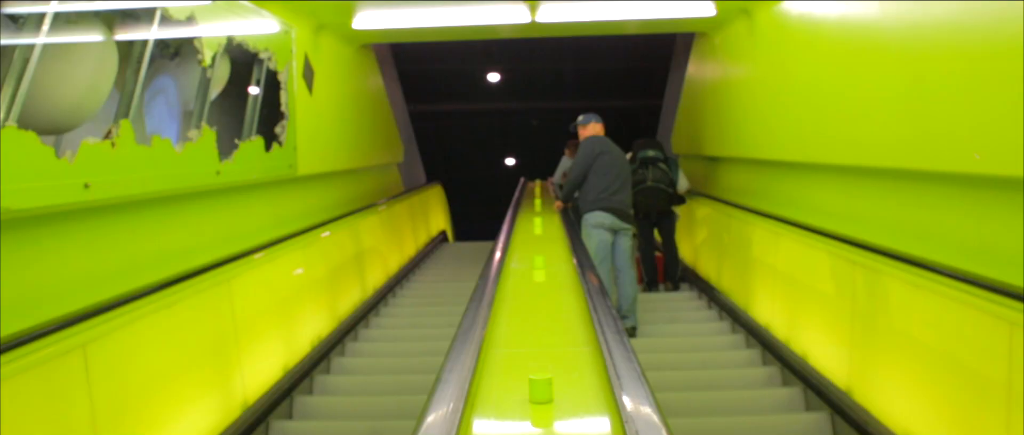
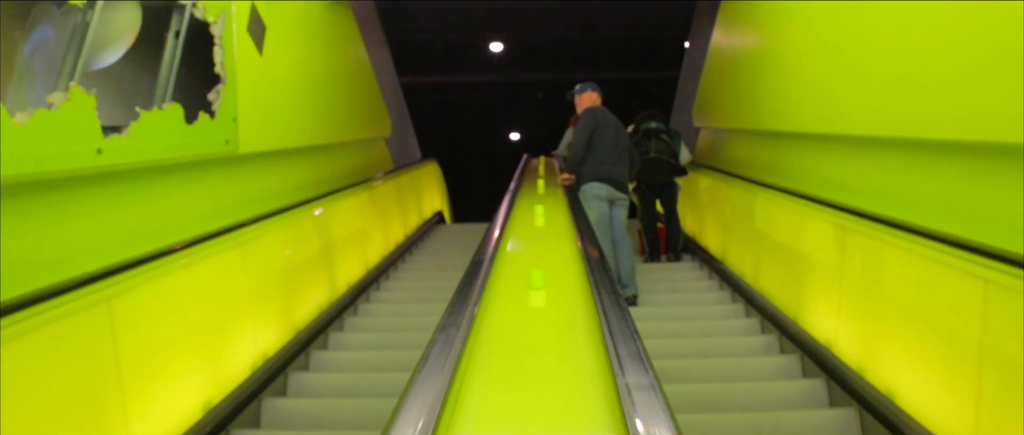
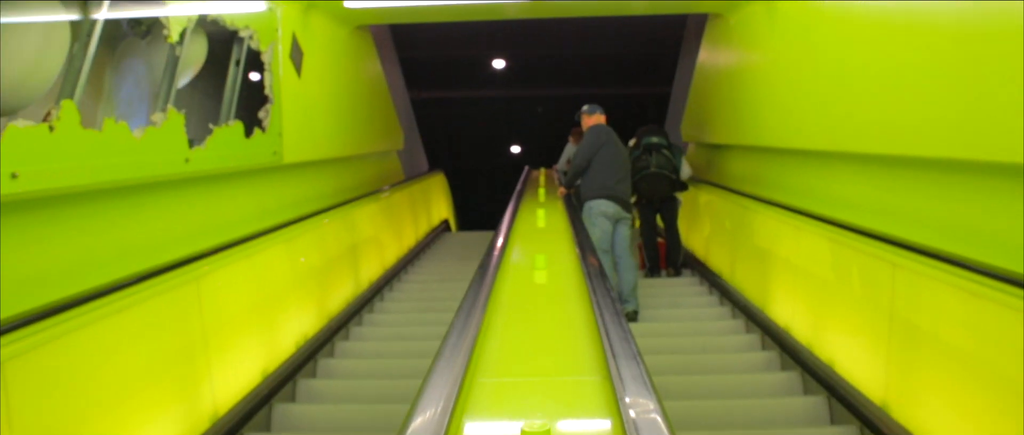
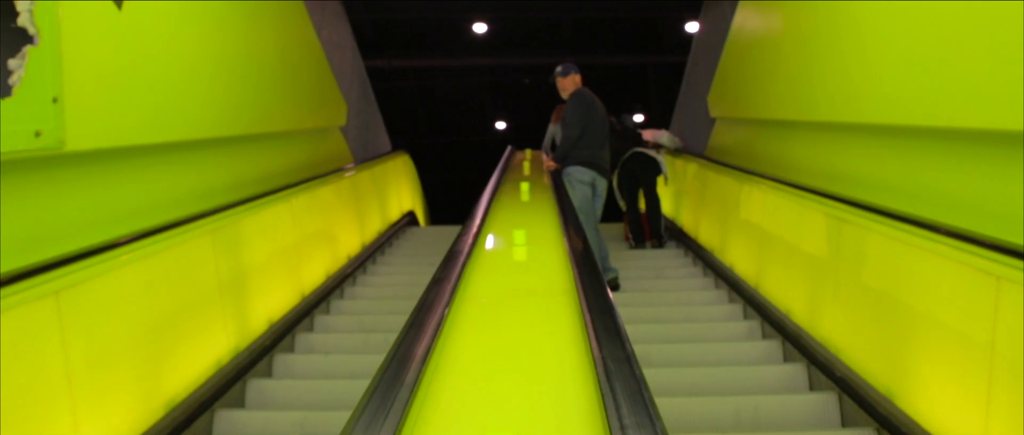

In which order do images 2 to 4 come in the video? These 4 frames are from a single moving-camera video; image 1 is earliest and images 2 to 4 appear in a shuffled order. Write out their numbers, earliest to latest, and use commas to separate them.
3, 2, 4
